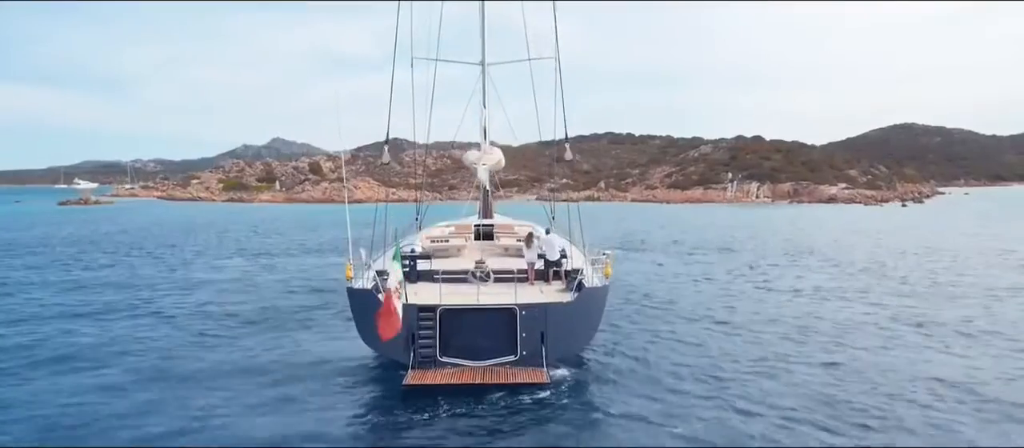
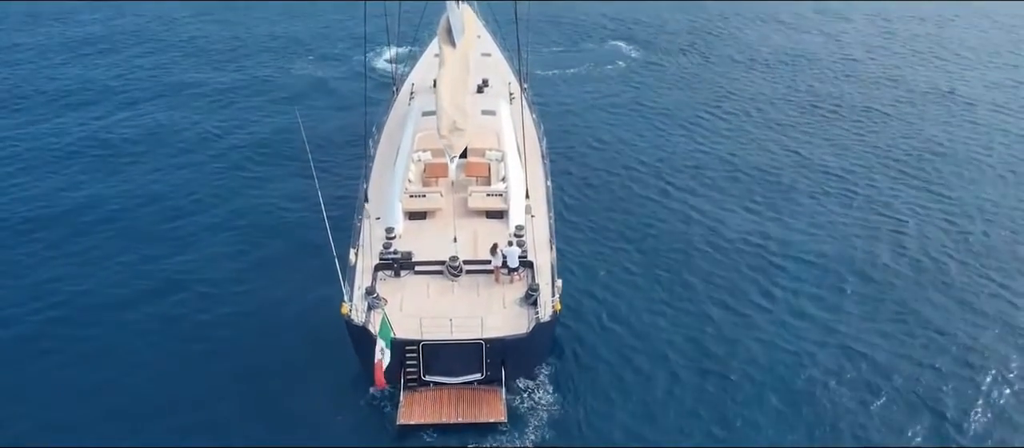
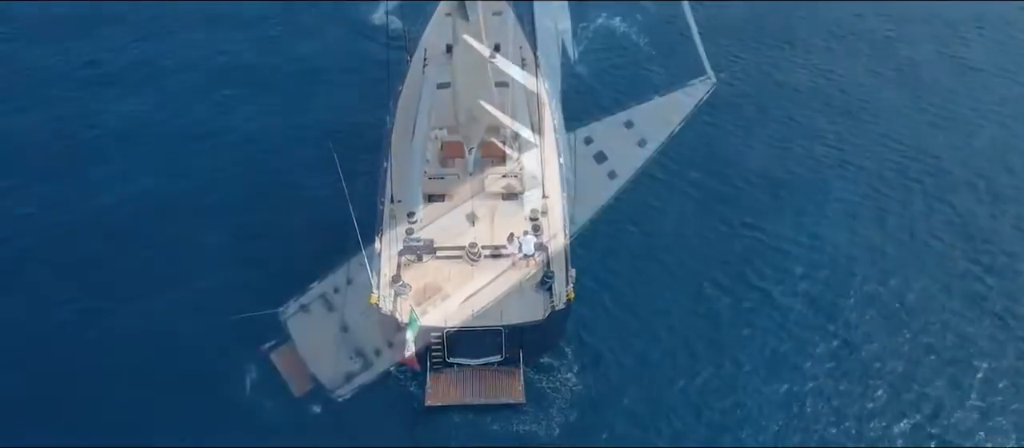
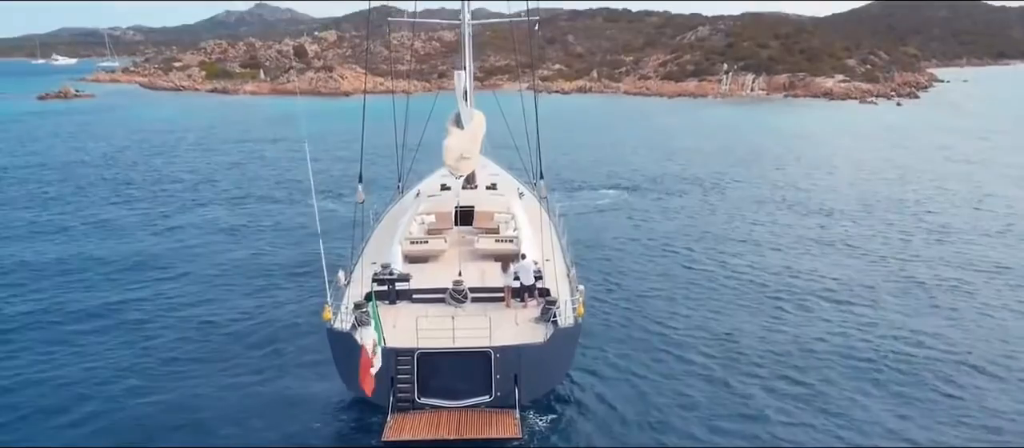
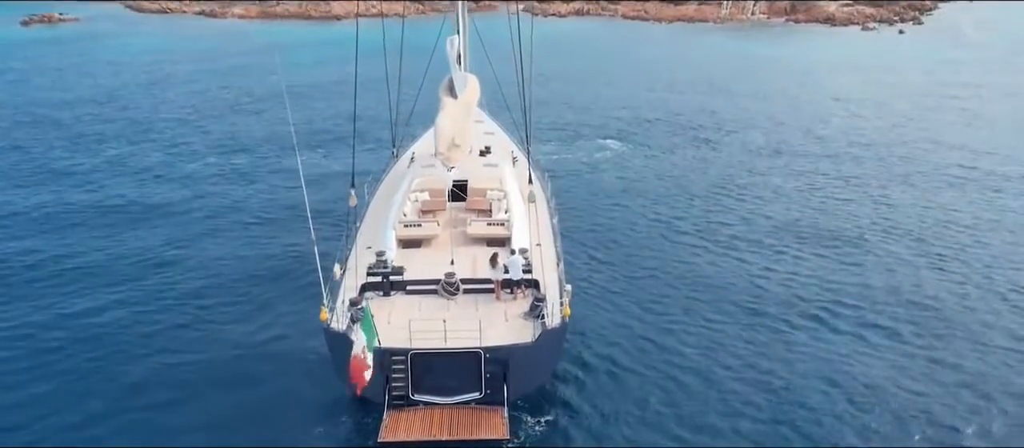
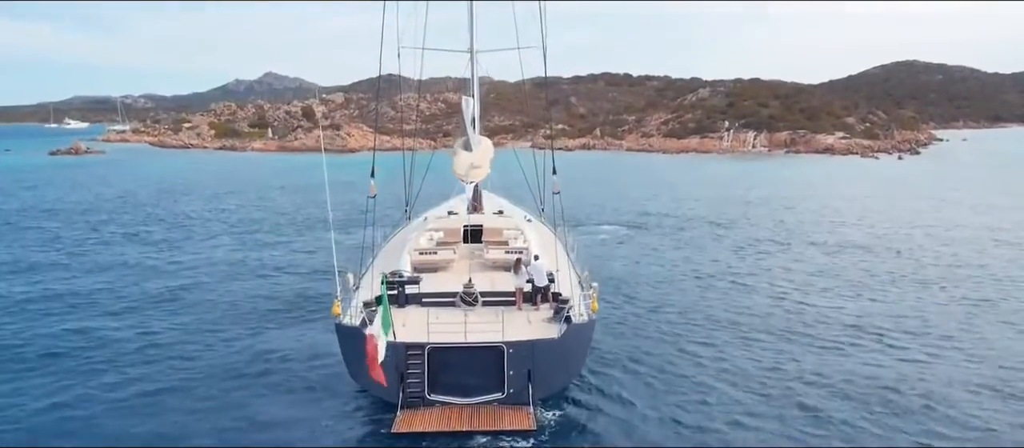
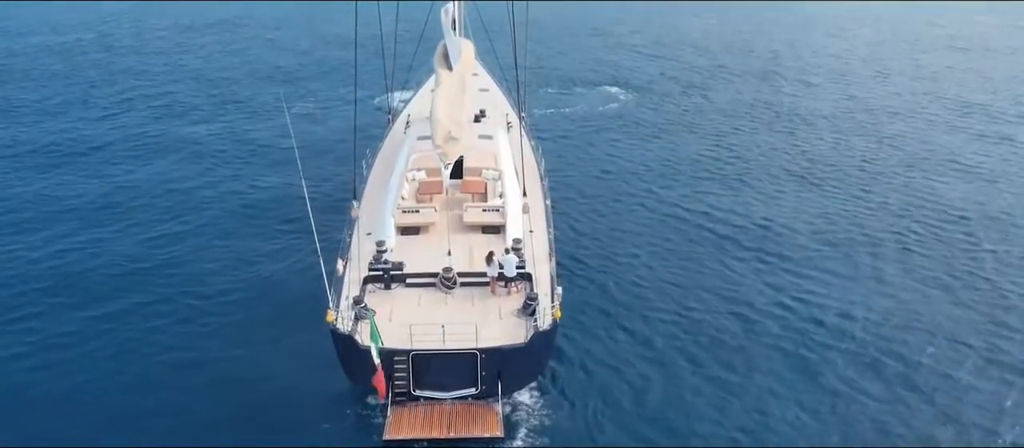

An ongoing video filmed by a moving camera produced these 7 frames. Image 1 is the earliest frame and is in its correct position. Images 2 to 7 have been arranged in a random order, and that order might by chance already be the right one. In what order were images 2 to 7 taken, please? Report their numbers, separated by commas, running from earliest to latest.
6, 4, 5, 7, 2, 3
